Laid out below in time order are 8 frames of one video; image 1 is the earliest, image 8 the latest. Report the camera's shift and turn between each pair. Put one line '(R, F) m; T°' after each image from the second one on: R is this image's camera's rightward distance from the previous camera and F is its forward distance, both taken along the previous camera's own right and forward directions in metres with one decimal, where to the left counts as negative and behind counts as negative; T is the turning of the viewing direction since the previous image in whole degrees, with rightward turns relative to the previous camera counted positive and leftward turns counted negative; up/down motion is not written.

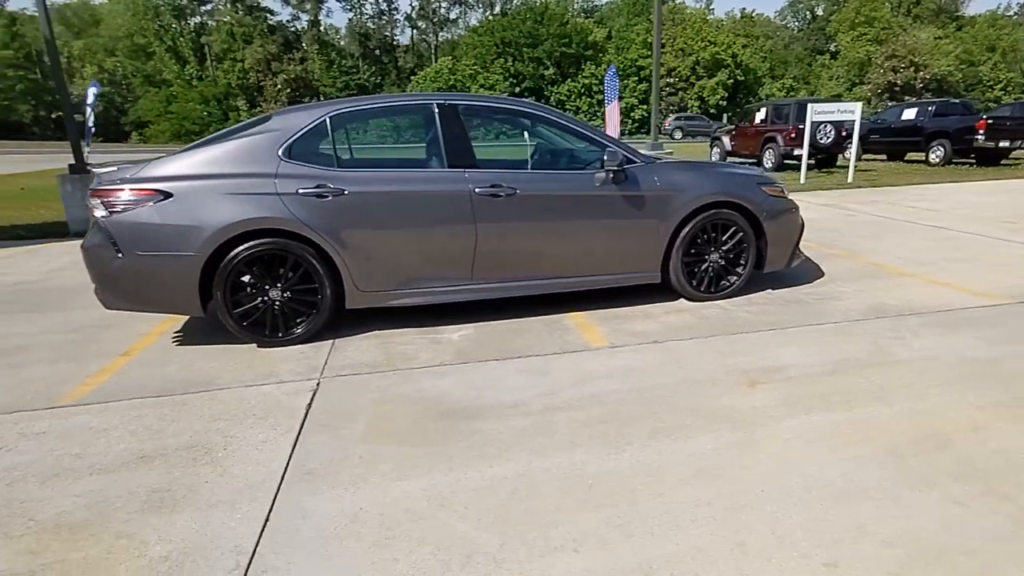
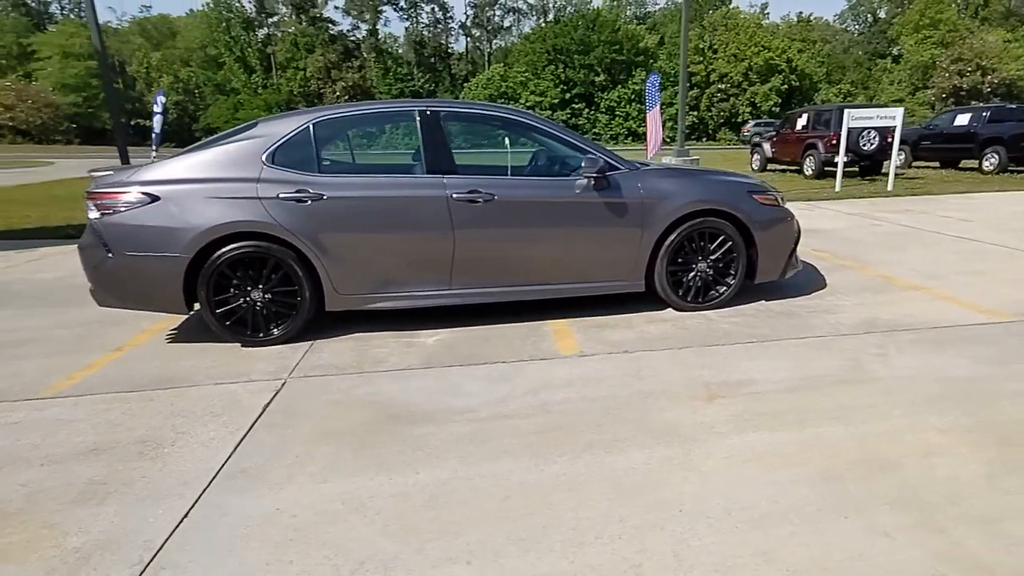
(+0.6, +0.1) m; -5°
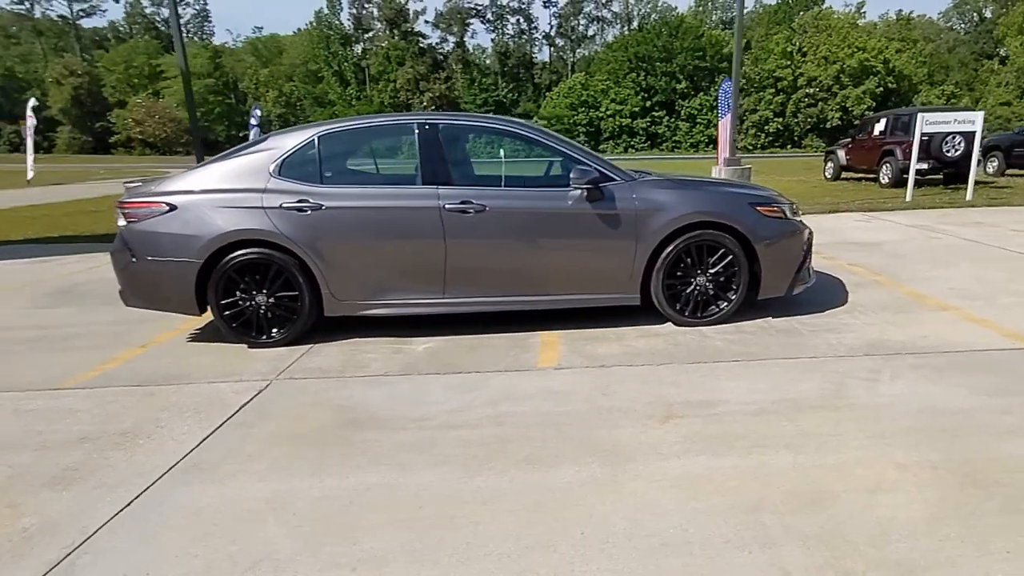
(+0.8, +0.1) m; -8°
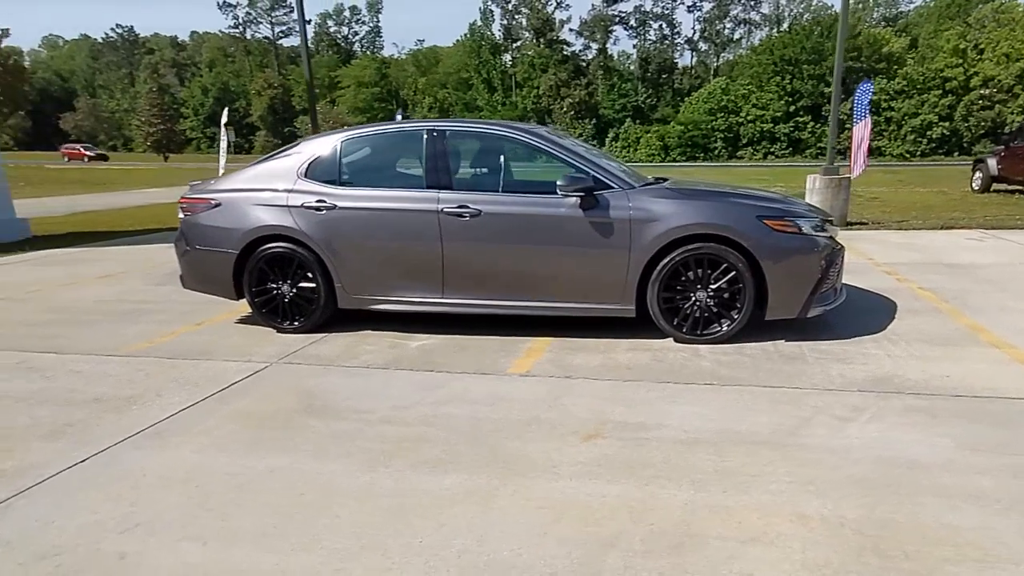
(+1.2, +0.2) m; -13°
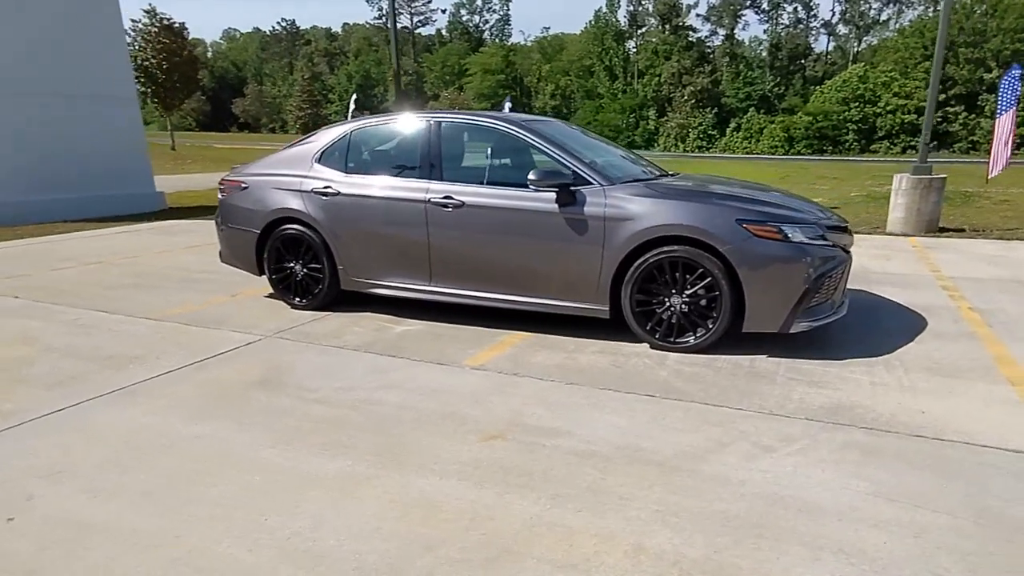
(+1.1, +0.2) m; -11°
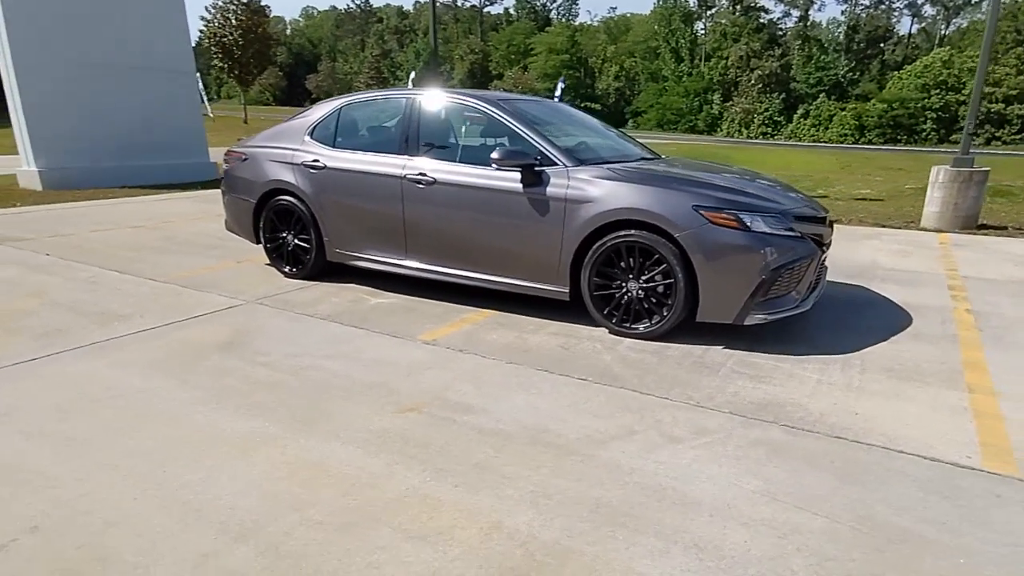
(+0.7, 0.0) m; -5°
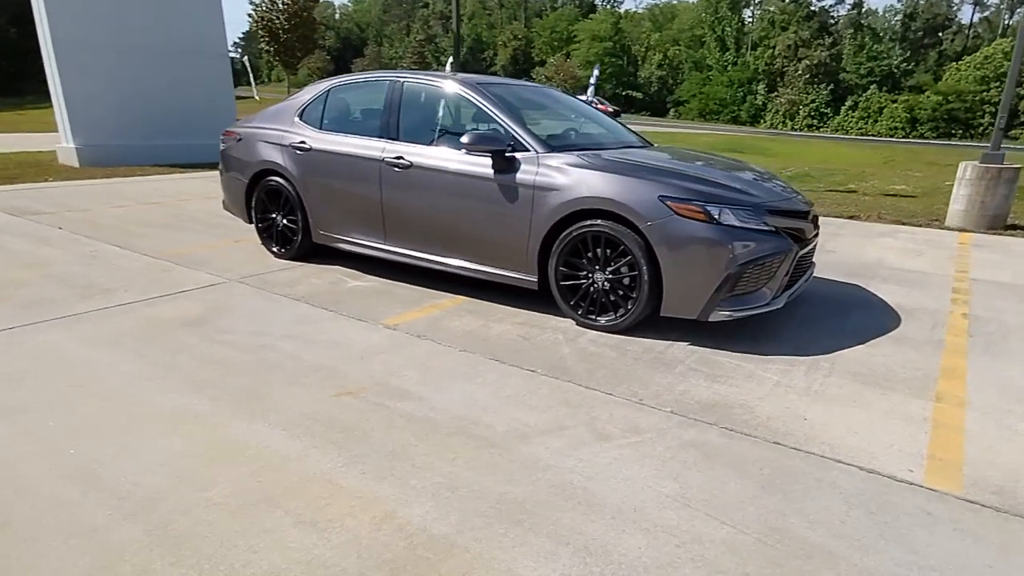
(+0.5, +0.1) m; -3°
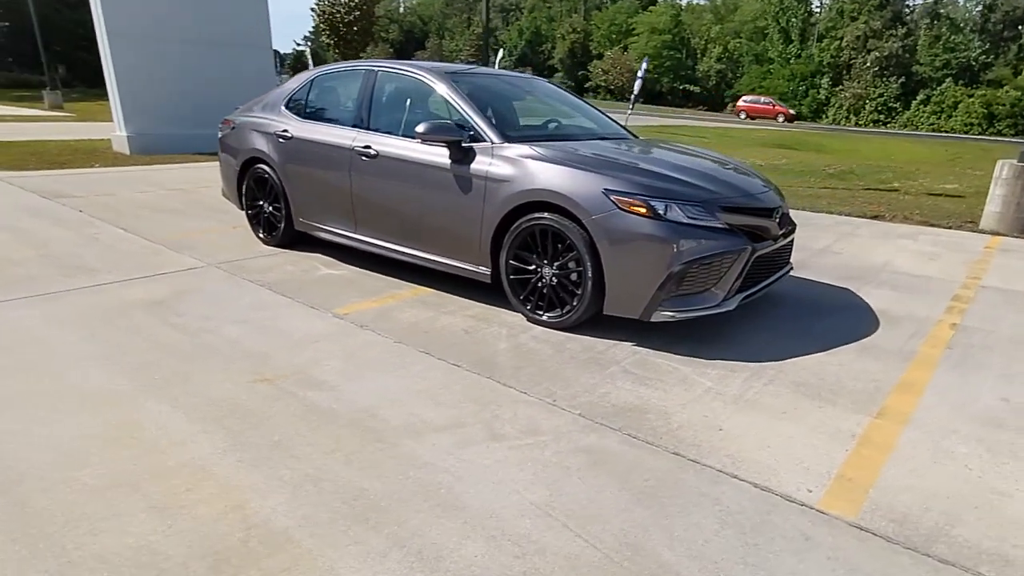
(+0.7, +0.1) m; -5°
